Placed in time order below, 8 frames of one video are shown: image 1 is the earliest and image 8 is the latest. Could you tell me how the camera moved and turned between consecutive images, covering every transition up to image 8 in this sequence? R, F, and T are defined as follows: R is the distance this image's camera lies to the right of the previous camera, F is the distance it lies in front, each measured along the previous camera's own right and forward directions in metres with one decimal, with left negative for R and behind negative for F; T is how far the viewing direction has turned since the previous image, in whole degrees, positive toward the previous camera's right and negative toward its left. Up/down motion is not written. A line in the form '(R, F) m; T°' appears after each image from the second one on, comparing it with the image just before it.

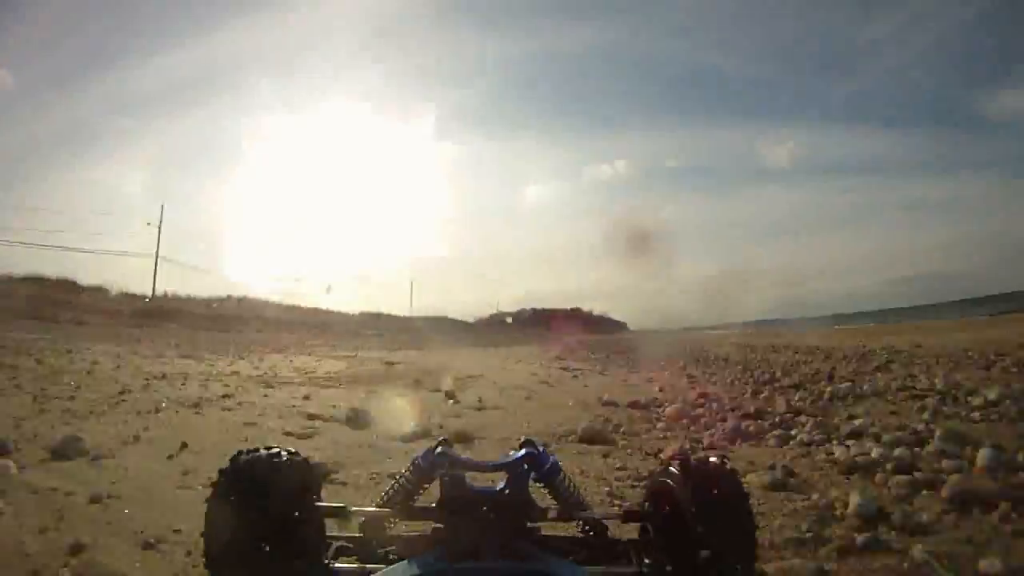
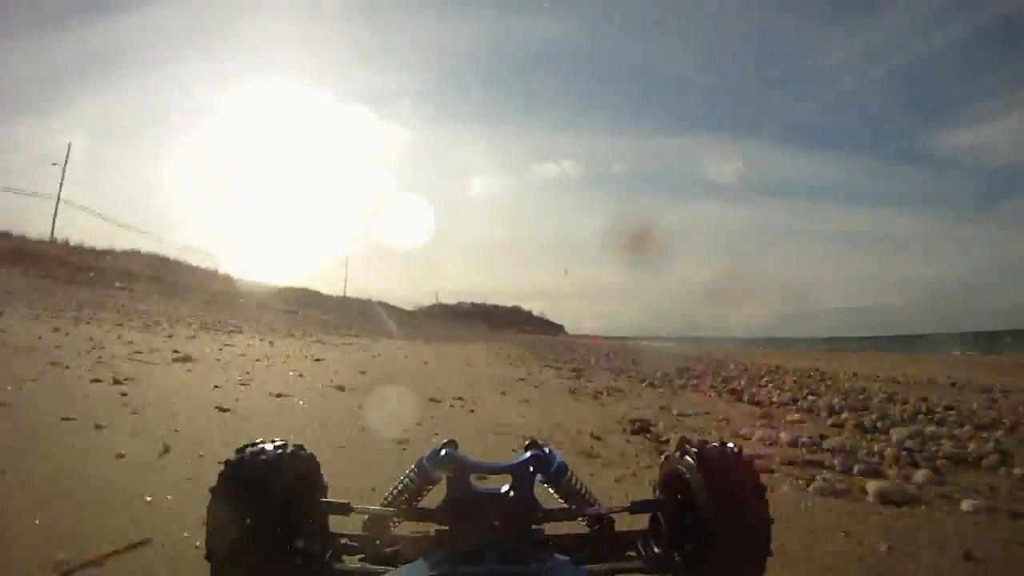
(-0.5, +0.2) m; +5°
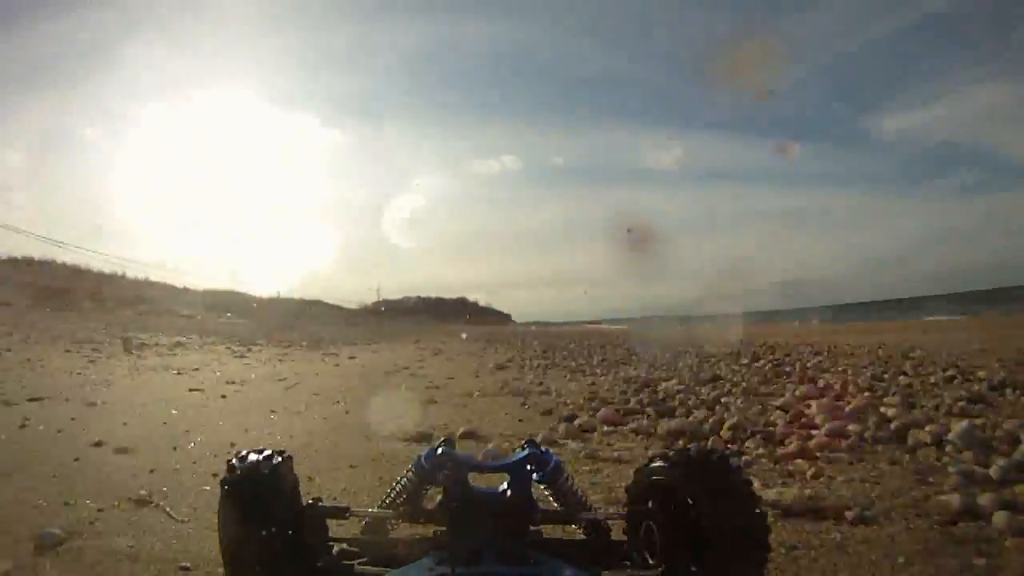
(+0.4, -0.1) m; -4°
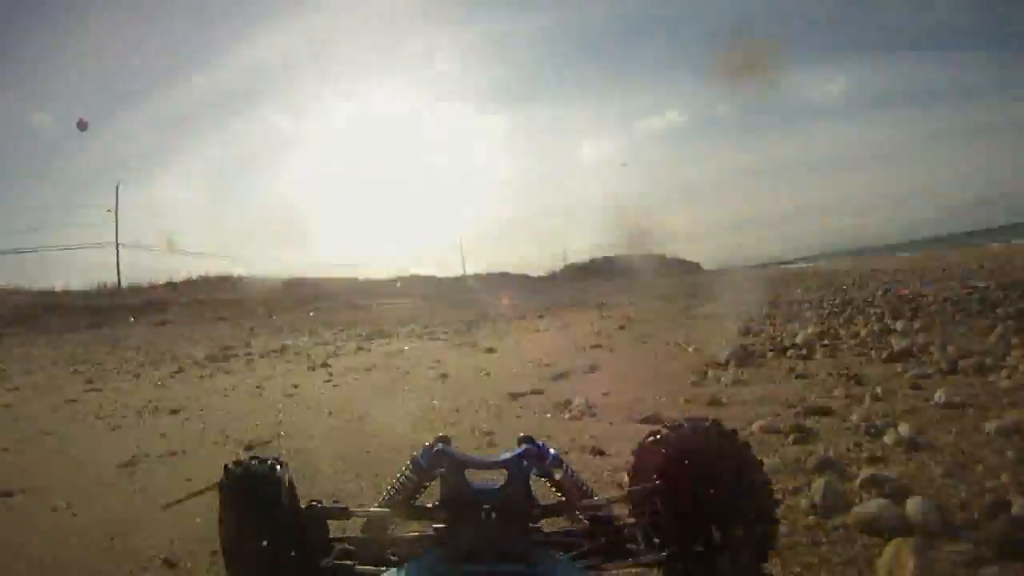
(+0.4, +0.1) m; -5°
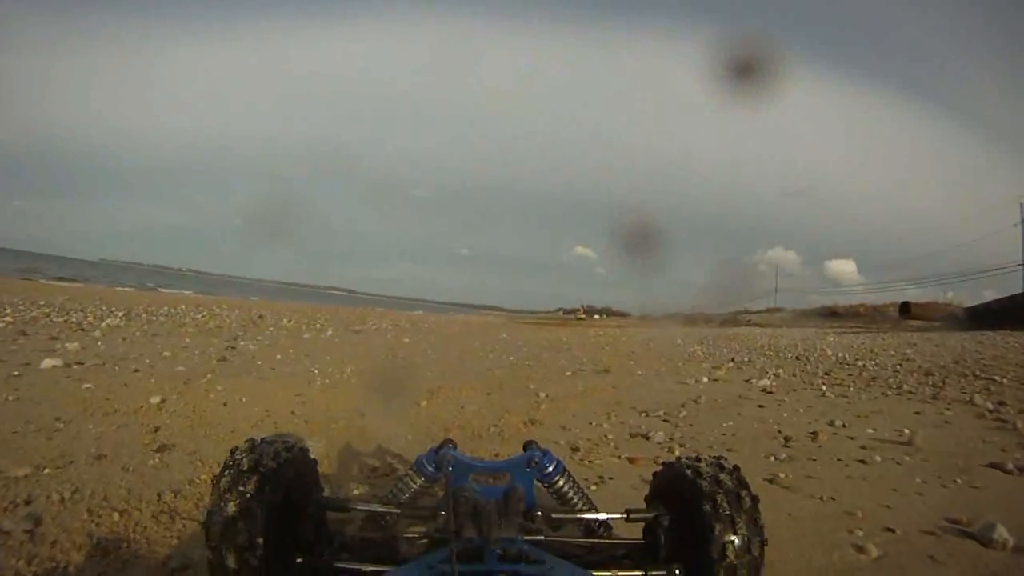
(-0.4, 0.0) m; +4°
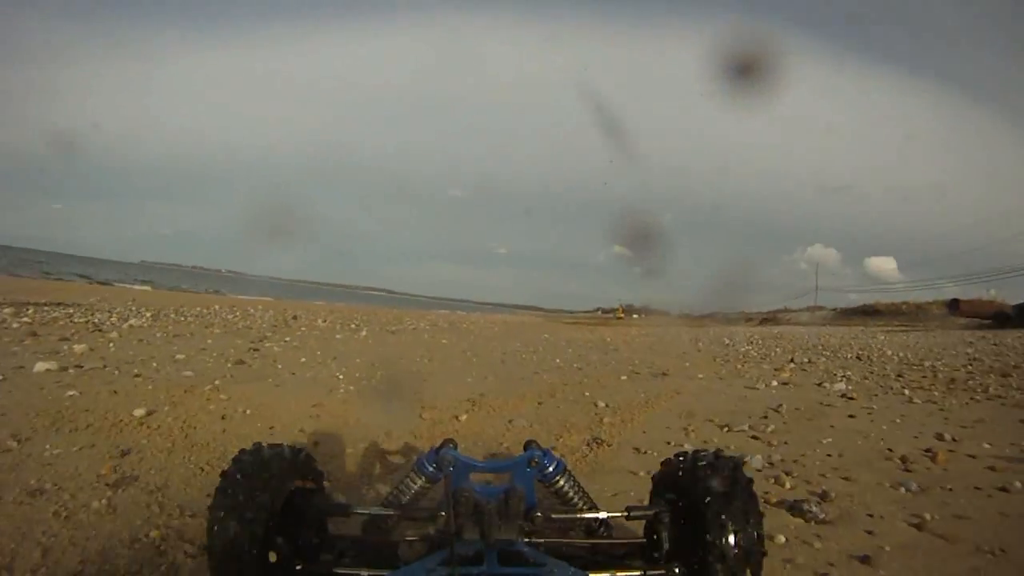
(+0.2, 0.0) m; -3°
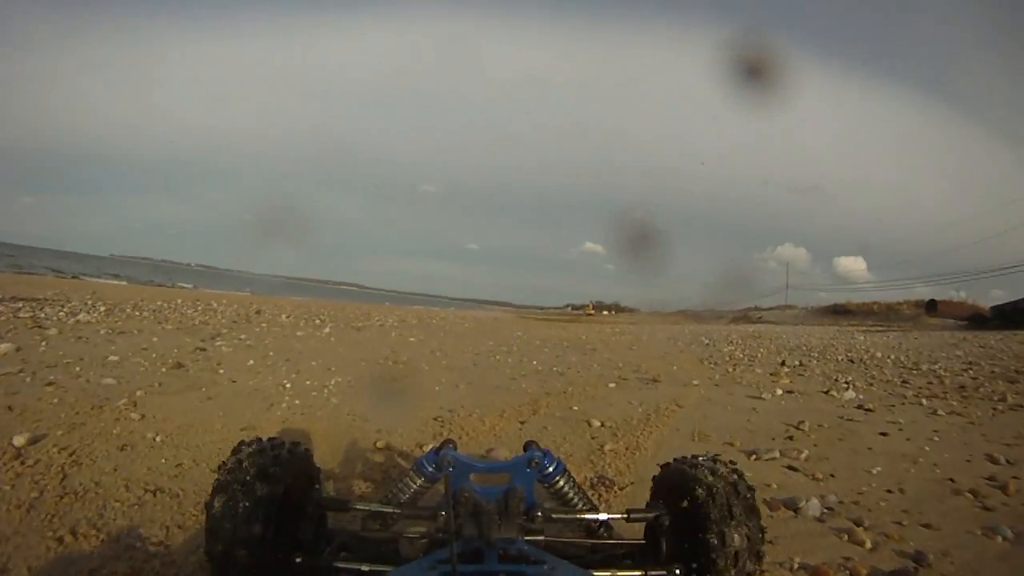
(-0.2, 0.0) m; +2°
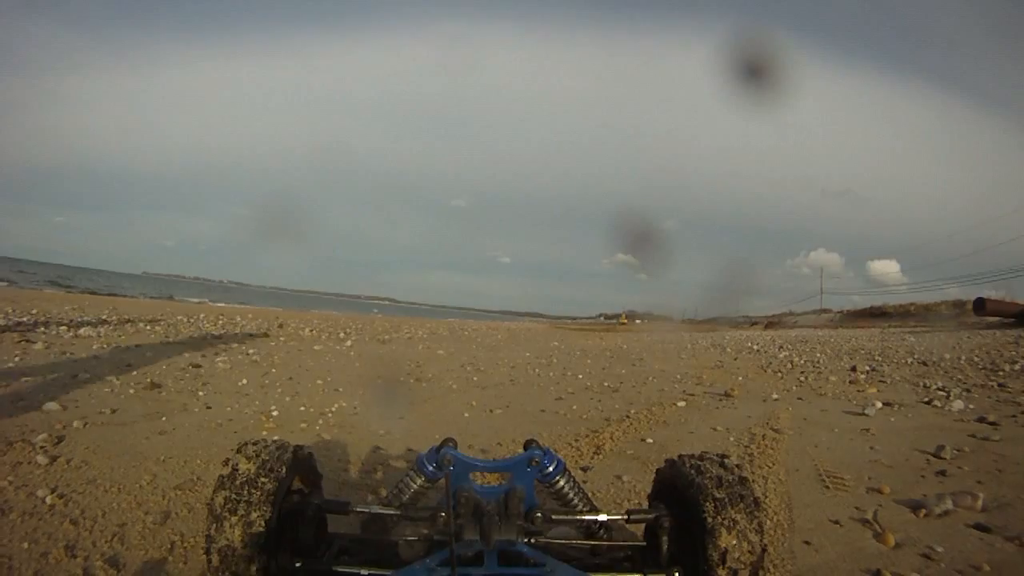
(+0.2, 0.0) m; -2°
